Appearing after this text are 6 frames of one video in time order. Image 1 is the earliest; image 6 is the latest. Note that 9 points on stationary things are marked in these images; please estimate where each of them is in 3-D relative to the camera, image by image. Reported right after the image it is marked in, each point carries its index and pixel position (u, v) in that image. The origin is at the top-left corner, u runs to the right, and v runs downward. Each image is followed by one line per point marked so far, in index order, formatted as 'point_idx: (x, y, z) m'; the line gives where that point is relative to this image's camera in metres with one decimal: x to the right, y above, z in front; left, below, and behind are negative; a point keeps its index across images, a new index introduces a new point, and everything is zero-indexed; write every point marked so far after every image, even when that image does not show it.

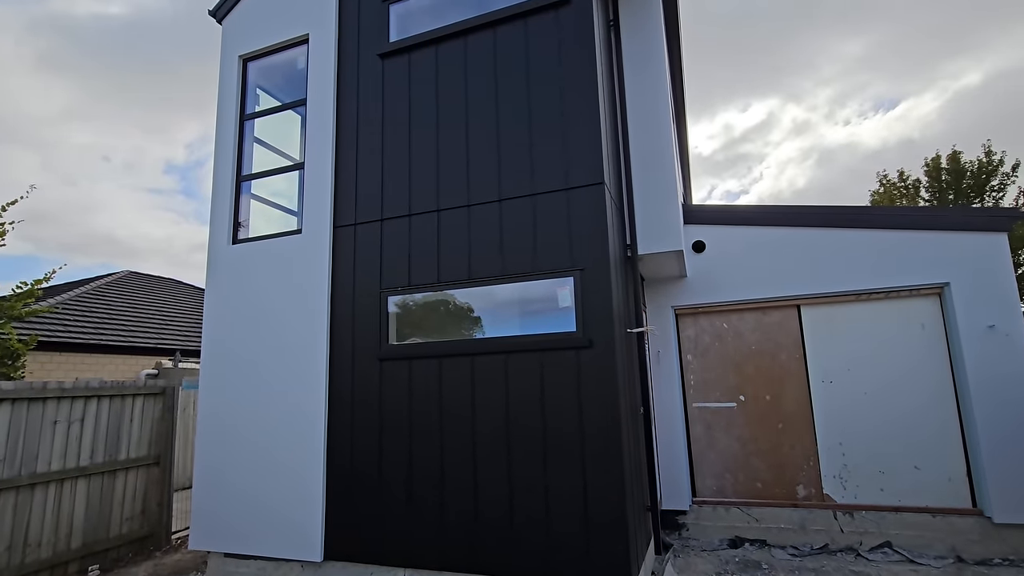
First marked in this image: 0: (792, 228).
0: (+2.5, +0.5, +4.6) m
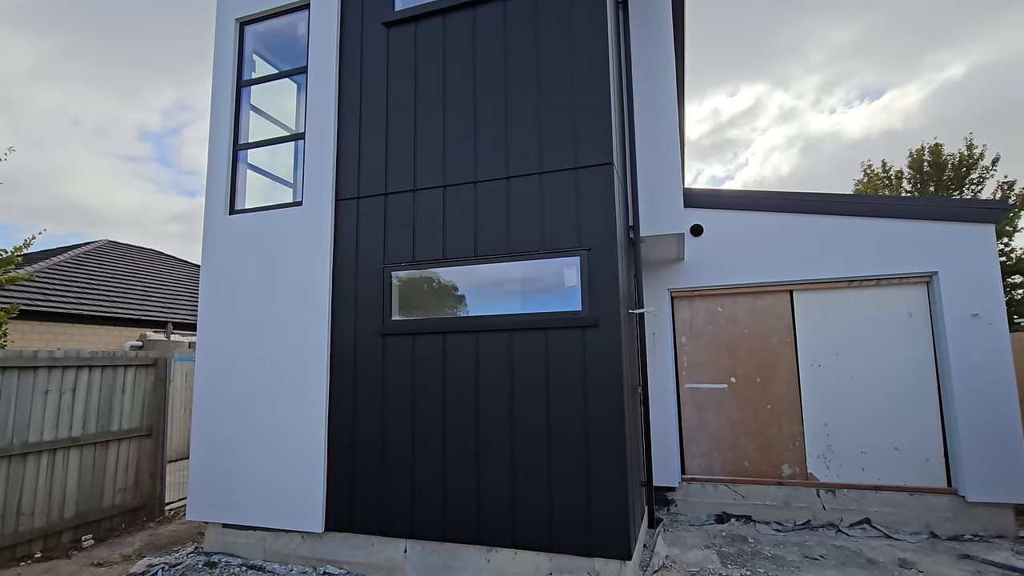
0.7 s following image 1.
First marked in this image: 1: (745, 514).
0: (+2.5, +0.7, +4.6) m
1: (+2.0, -1.9, +4.4) m
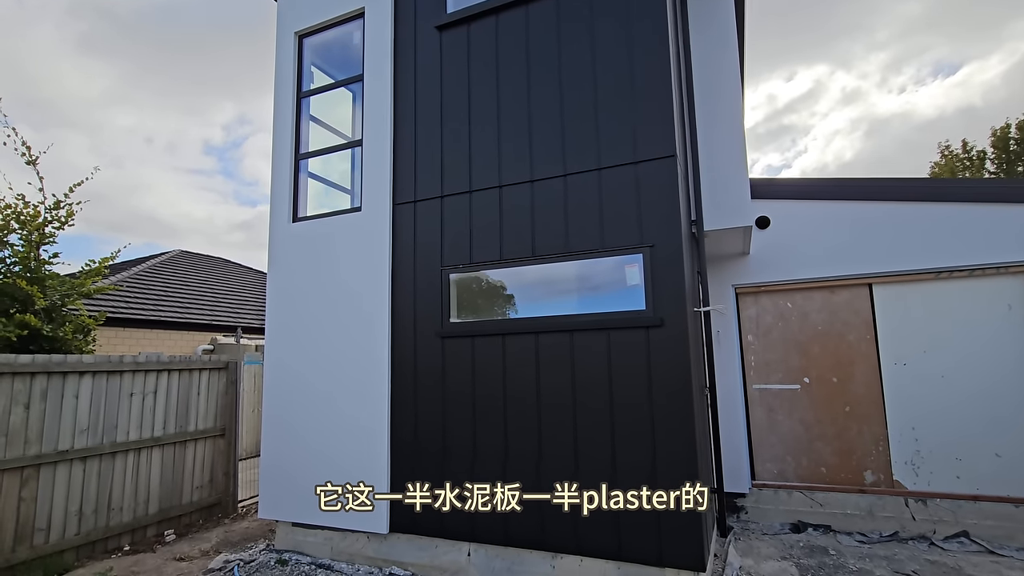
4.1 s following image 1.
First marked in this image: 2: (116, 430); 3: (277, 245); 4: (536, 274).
0: (+3.0, +0.7, +4.3) m
1: (+2.5, -1.9, +4.2) m
2: (-3.1, -1.1, +4.1) m
3: (-1.9, +0.3, +4.3) m
4: (+0.1, +0.1, +3.4) m
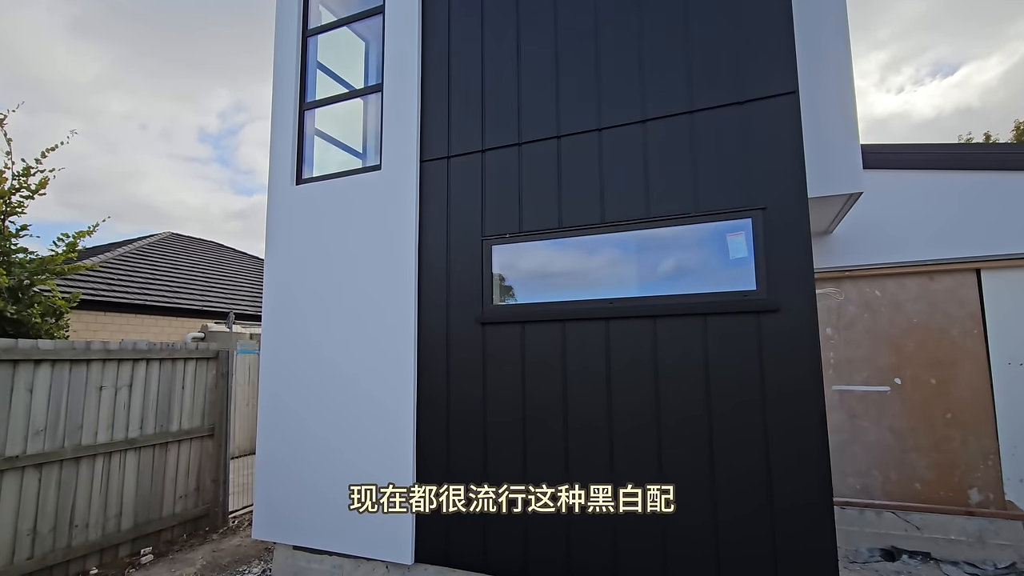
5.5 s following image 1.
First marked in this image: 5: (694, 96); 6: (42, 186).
0: (+3.3, +0.8, +3.7) m
1: (+2.8, -1.8, +3.5) m
2: (-2.8, -0.9, +3.4) m
3: (-1.6, +0.5, +3.6) m
4: (+0.4, +0.2, +2.7) m
5: (+0.9, +0.9, +2.6) m
6: (-4.1, +0.9, +4.4) m
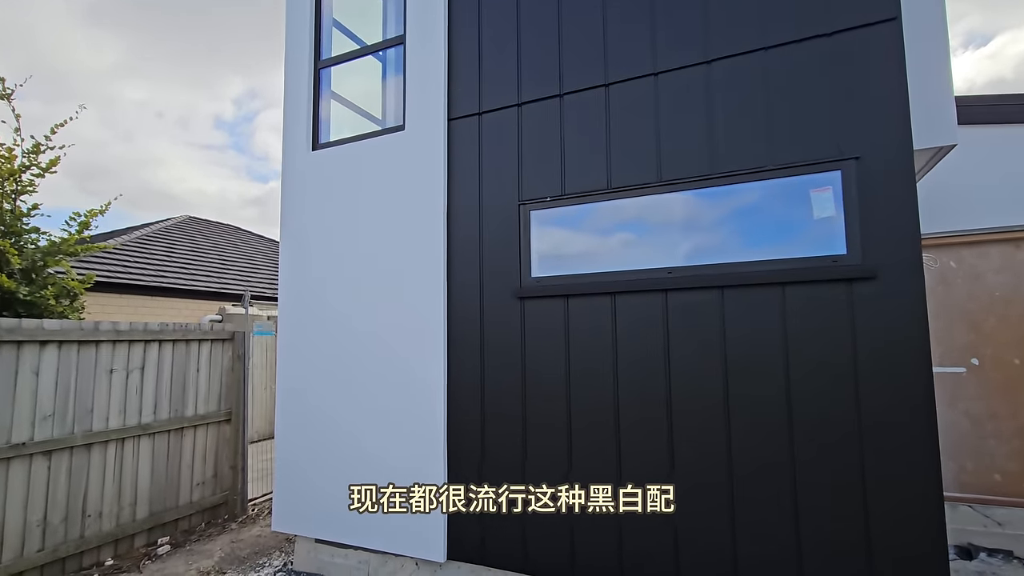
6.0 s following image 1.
0: (+3.5, +1.0, +3.2) m
1: (+3.0, -1.6, +3.2) m
2: (-2.6, -0.8, +3.2) m
3: (-1.4, +0.7, +3.3) m
4: (+0.6, +0.4, +2.3) m
5: (+1.1, +1.1, +2.2) m
6: (-3.8, +1.1, +4.2) m
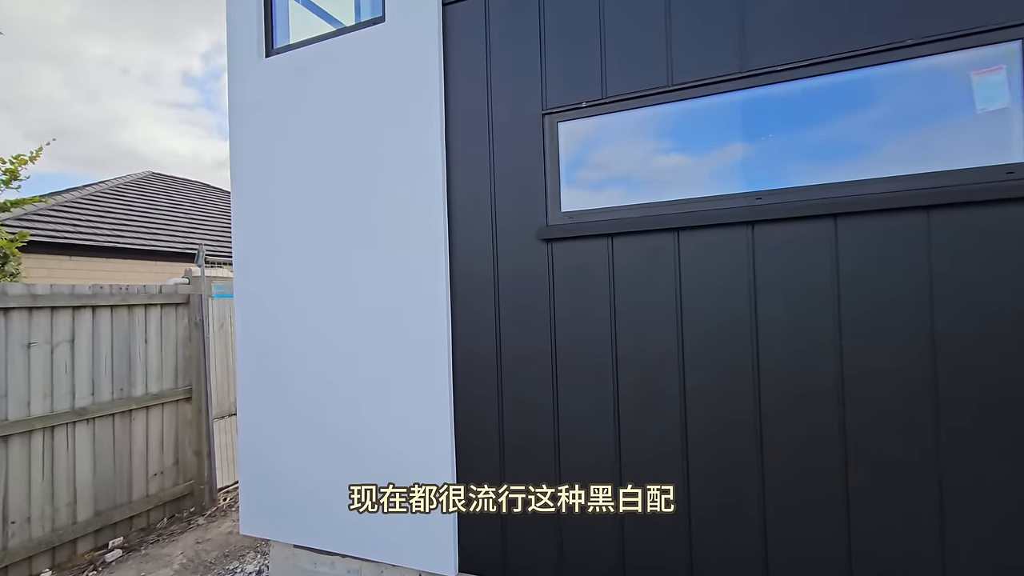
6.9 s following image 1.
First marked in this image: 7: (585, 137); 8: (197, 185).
0: (+3.6, +1.4, +2.6) m
1: (+3.1, -1.3, +2.8) m
2: (-2.5, -0.6, +2.5) m
3: (-1.3, +0.9, +2.6) m
4: (+0.7, +0.6, +1.7) m
5: (+1.2, +1.3, +1.5) m
6: (-3.8, +1.3, +3.4) m
7: (+0.3, +0.6, +1.9) m
8: (-6.8, +2.2, +11.1) m
